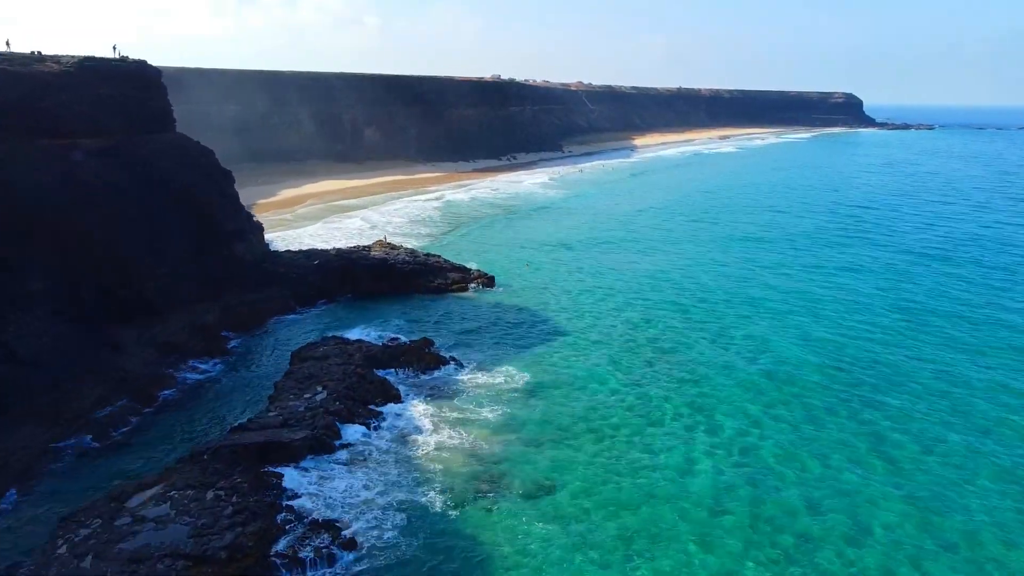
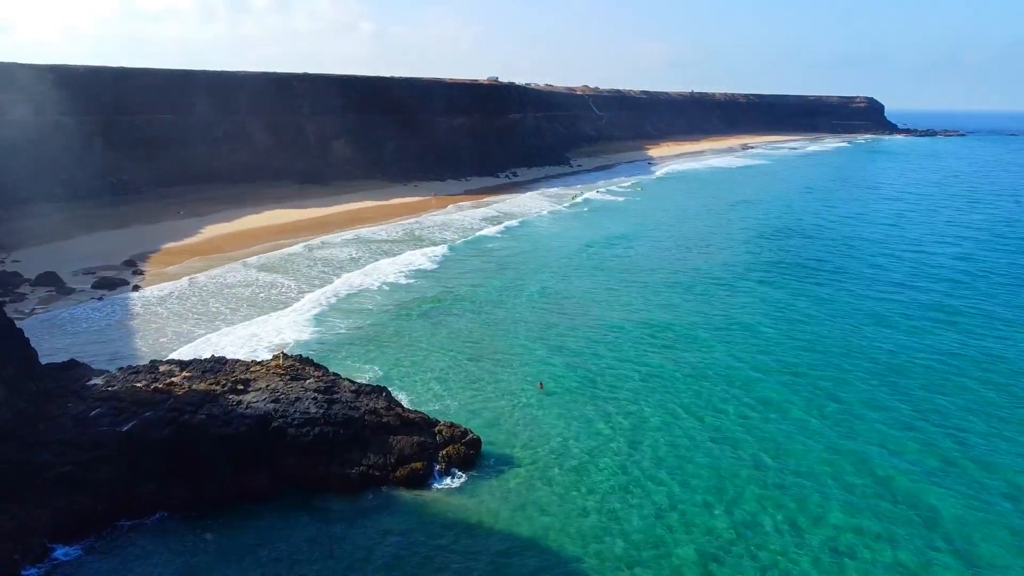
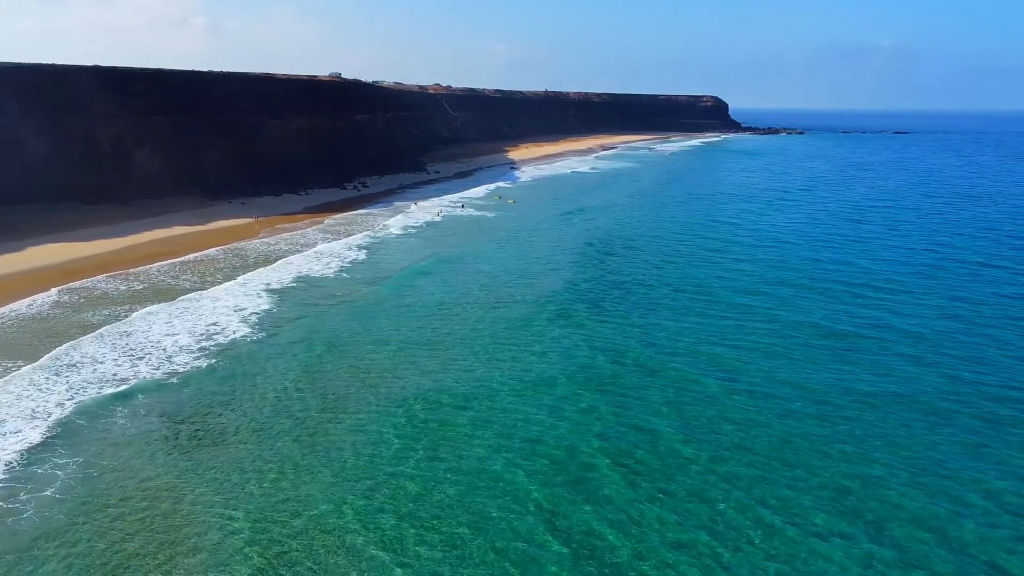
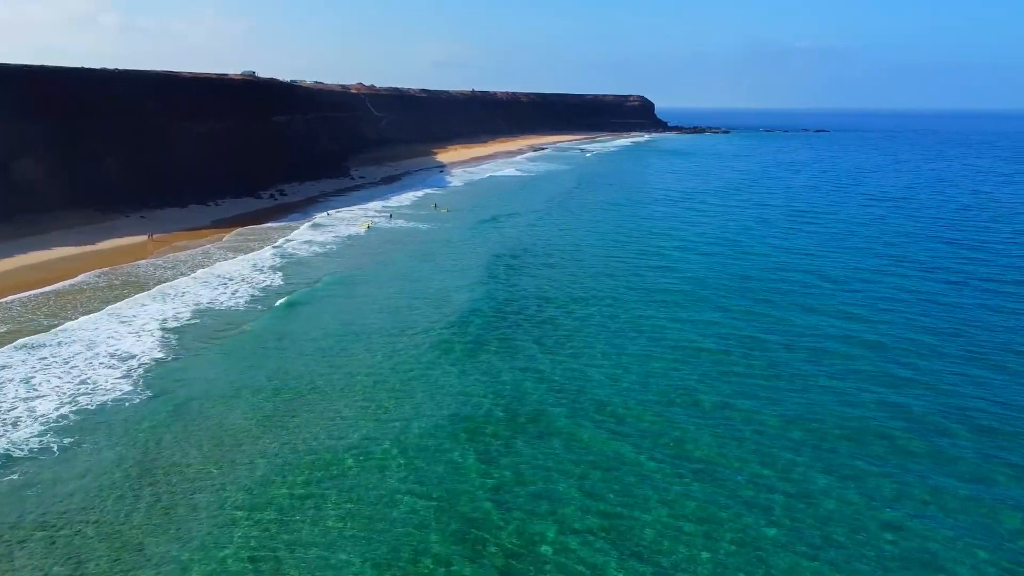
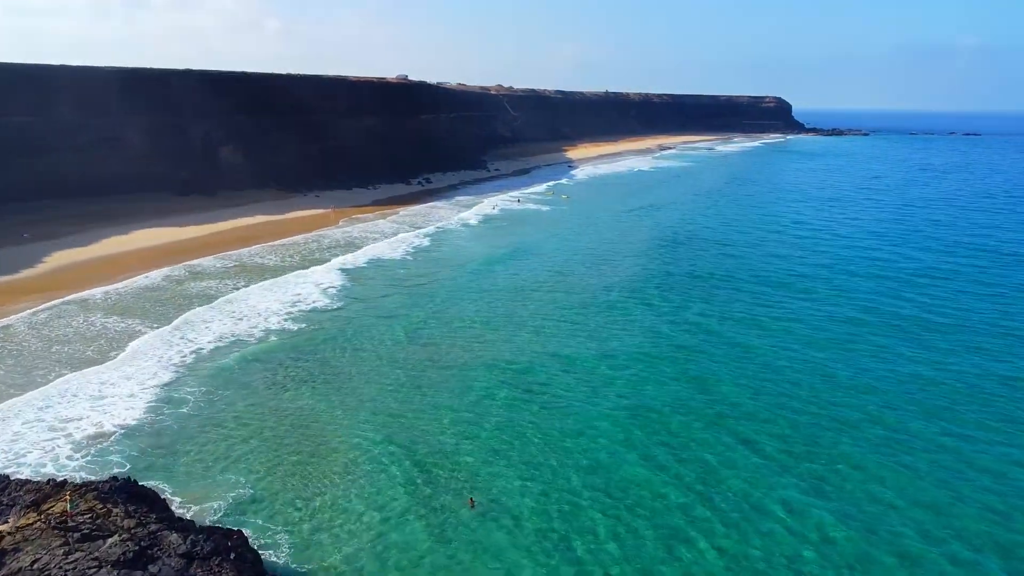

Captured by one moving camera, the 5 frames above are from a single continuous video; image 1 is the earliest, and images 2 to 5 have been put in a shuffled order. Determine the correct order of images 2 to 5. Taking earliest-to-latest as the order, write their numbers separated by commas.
2, 5, 3, 4
